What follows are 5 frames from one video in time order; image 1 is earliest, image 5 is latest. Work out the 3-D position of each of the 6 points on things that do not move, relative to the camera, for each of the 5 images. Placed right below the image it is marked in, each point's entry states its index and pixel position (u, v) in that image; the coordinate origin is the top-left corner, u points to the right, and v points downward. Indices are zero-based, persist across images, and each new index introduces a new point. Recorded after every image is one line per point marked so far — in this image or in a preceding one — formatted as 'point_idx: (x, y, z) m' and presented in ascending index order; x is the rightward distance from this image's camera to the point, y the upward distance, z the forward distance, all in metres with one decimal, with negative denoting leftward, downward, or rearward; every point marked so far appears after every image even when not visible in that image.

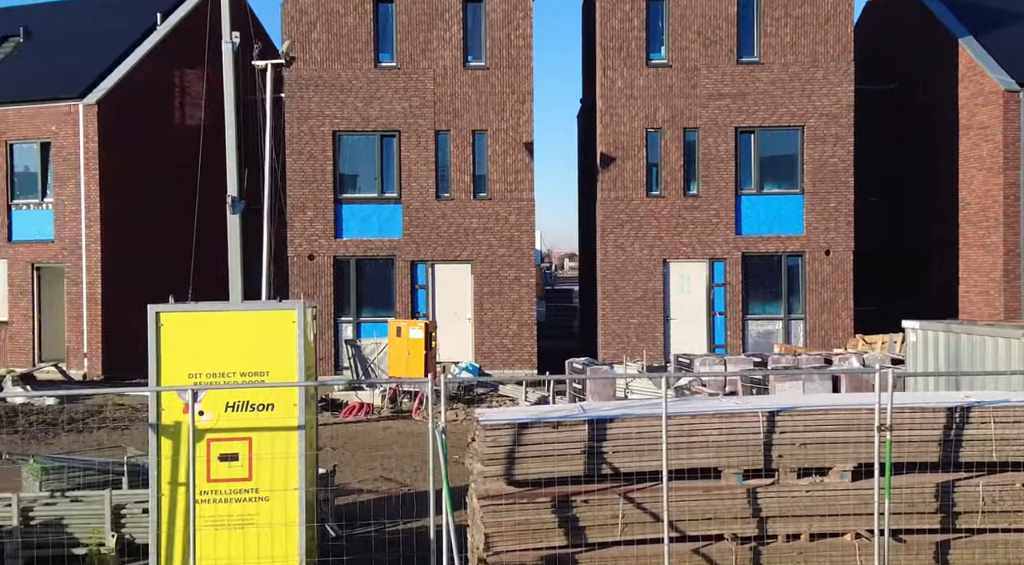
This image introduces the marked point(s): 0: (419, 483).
0: (-0.9, -2.0, +11.7) m
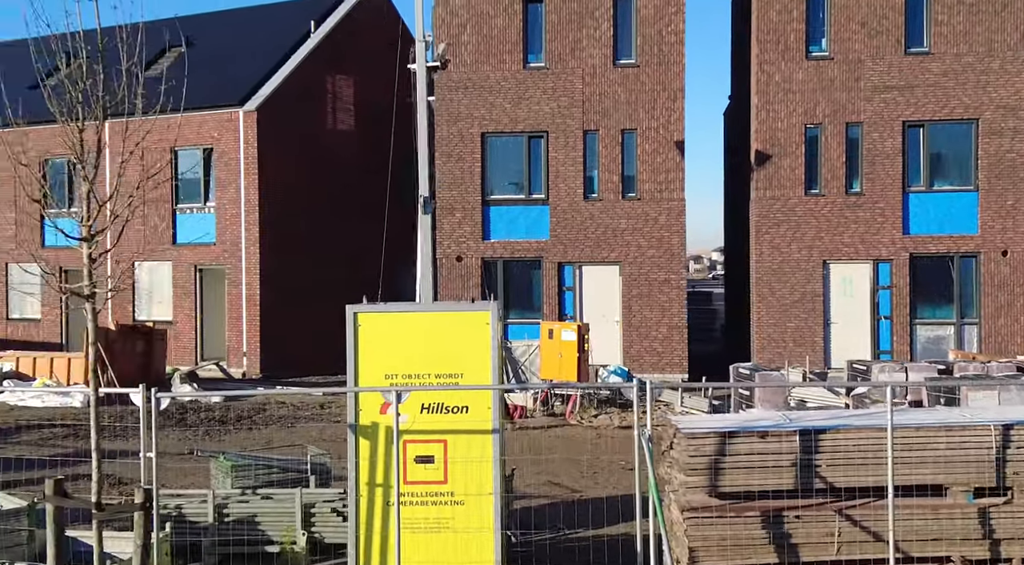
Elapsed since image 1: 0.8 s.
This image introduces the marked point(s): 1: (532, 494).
0: (+0.8, -2.0, +11.5) m
1: (+0.2, -2.0, +11.4) m
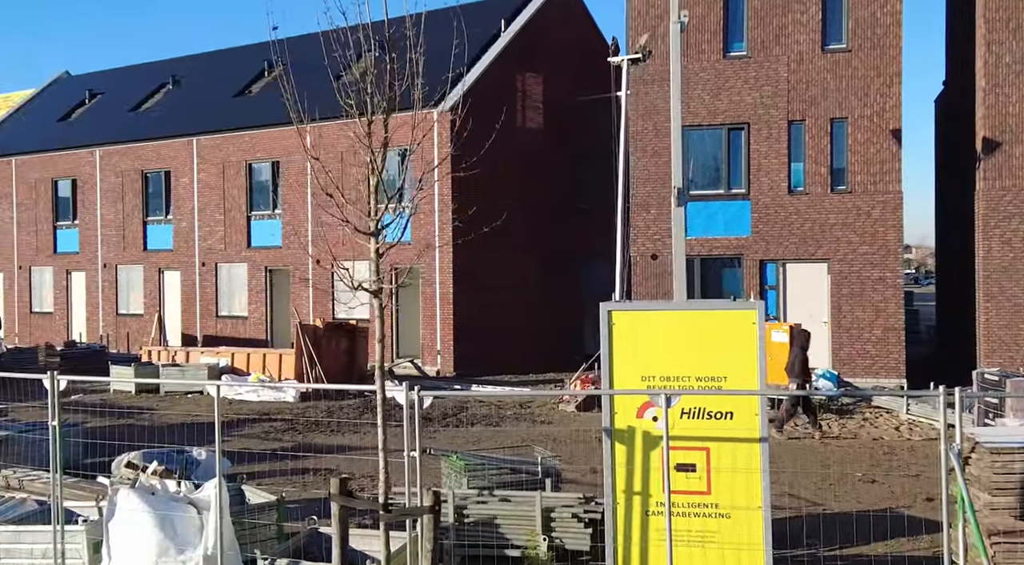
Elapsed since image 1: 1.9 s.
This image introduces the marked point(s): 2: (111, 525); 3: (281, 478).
0: (+2.9, -2.0, +10.8) m
1: (+2.3, -2.0, +10.8) m
2: (-2.8, -1.7, +8.6) m
3: (-2.5, -2.2, +13.3) m
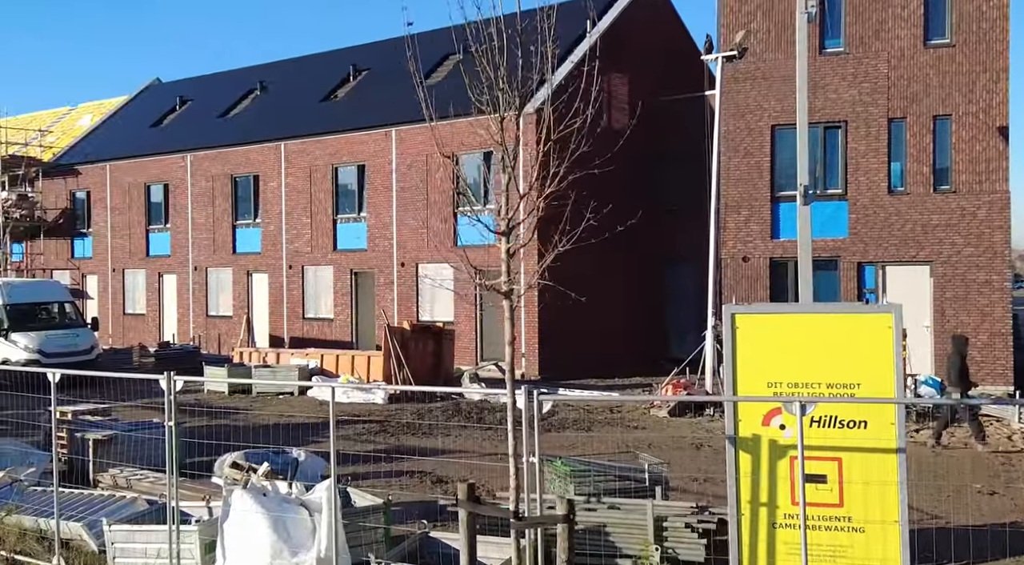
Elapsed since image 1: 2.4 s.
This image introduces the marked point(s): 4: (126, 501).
0: (+3.8, -2.0, +10.4) m
1: (+3.2, -2.0, +10.4) m
2: (-2.1, -1.7, +8.6) m
3: (-1.5, -2.2, +13.2) m
4: (-3.5, -2.0, +10.8) m
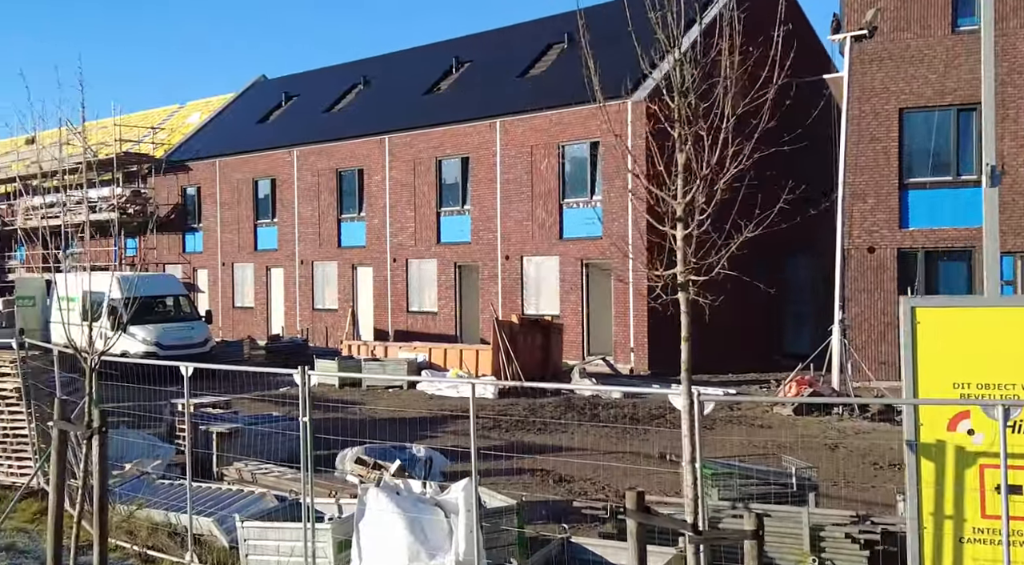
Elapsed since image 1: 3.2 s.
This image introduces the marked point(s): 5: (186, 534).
0: (+4.9, -1.9, +9.6) m
1: (+4.3, -1.9, +9.7) m
2: (-1.1, -1.7, +8.3) m
3: (-0.1, -2.1, +12.9) m
4: (-2.3, -1.9, +10.6) m
5: (-2.7, -2.1, +9.9) m
